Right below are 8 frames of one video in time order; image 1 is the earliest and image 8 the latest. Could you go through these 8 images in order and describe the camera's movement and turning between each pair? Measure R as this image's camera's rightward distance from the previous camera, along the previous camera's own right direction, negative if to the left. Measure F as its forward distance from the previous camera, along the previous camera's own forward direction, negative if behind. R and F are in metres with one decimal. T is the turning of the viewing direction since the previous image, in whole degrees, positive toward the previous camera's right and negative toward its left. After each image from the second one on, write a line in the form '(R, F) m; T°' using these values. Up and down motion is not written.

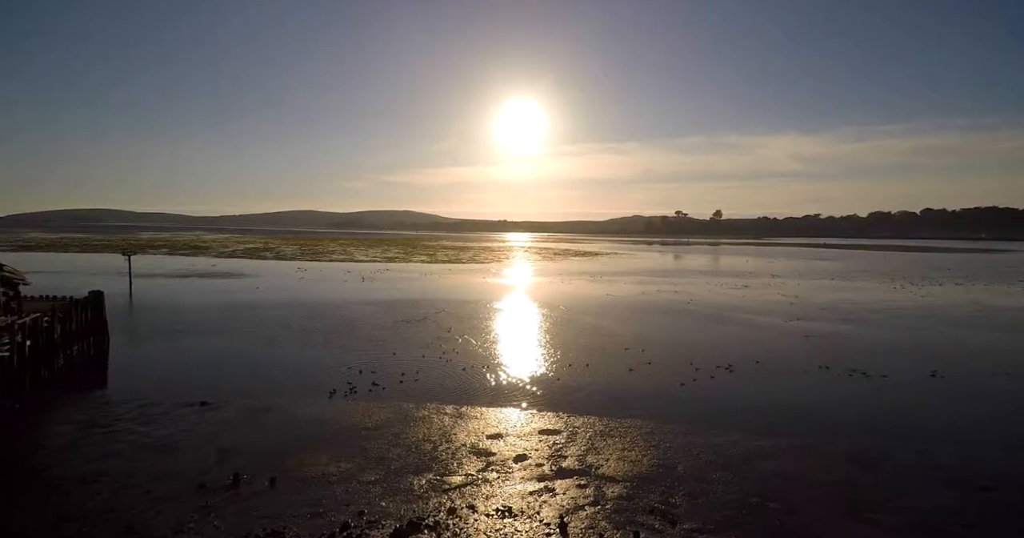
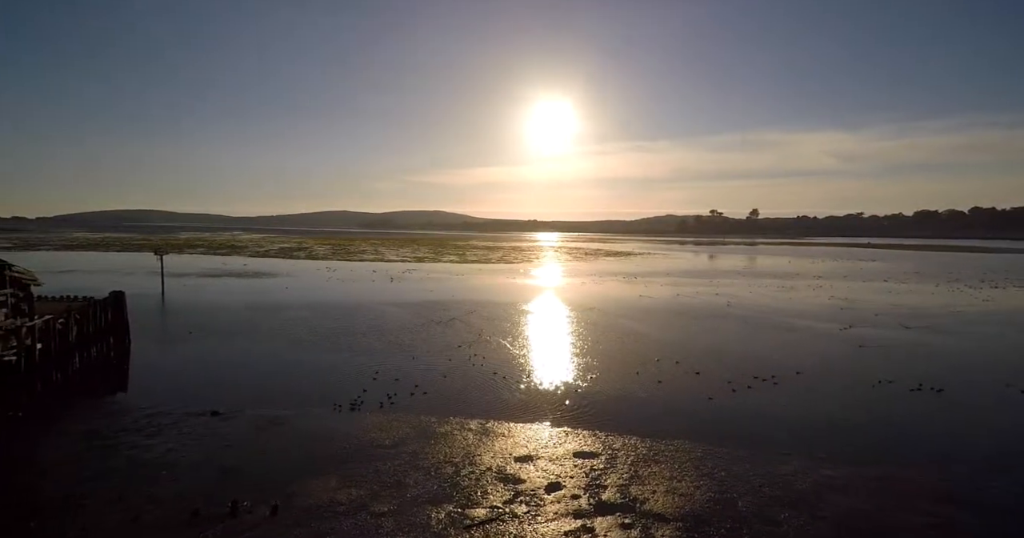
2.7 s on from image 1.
(-0.1, +1.3) m; -3°
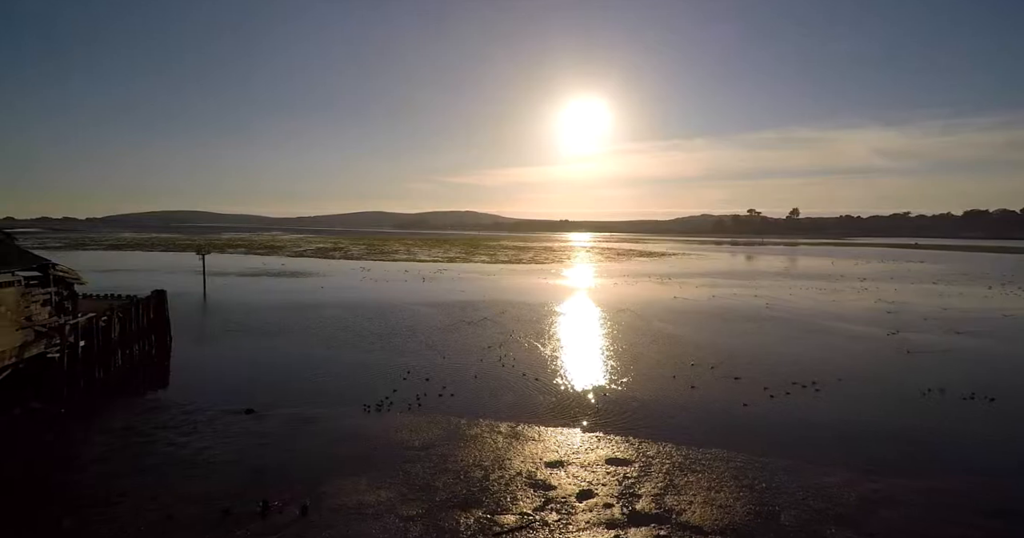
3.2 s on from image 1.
(0.0, +0.2) m; -3°
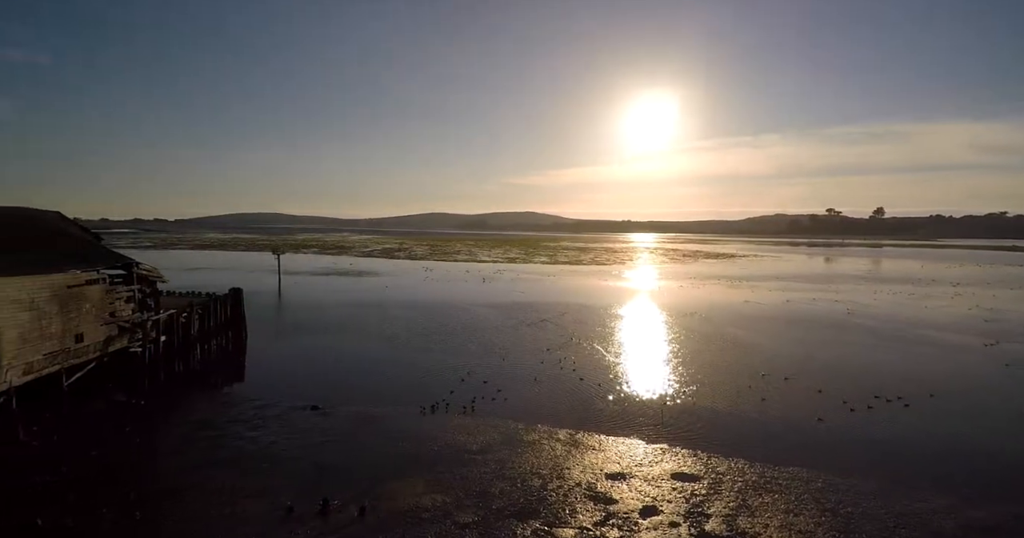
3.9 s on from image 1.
(0.0, +0.3) m; -6°
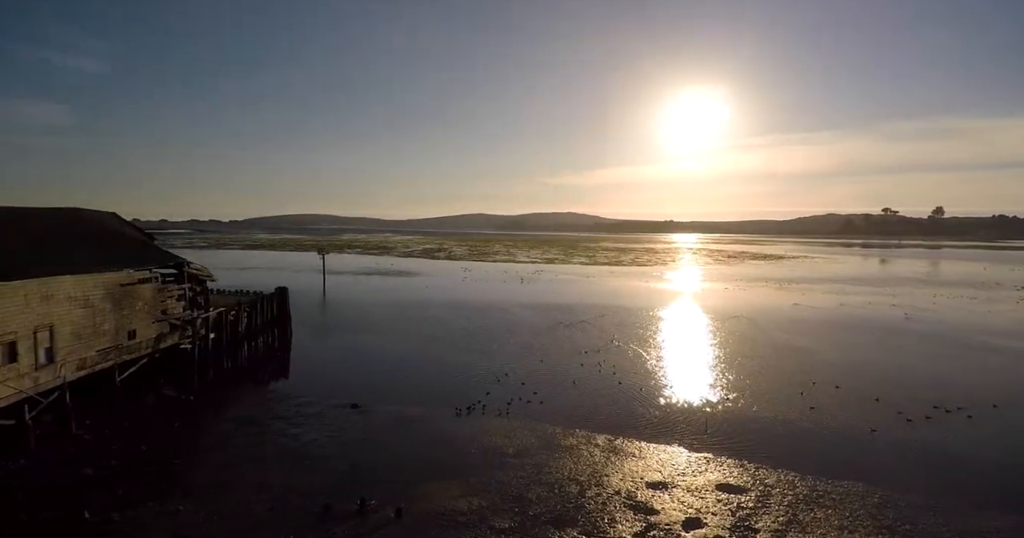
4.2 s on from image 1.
(0.0, +0.2) m; -4°
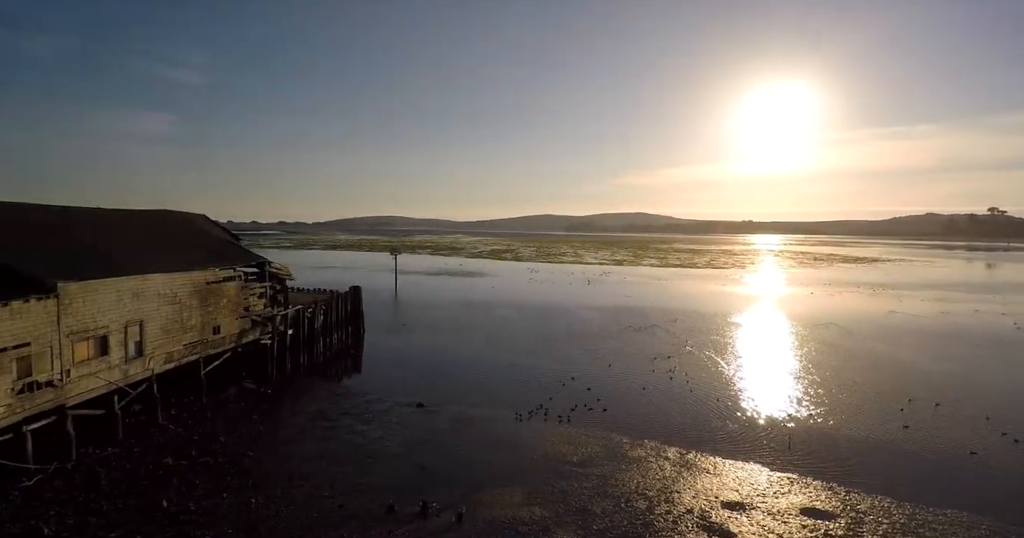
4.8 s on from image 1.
(0.0, +0.4) m; -7°
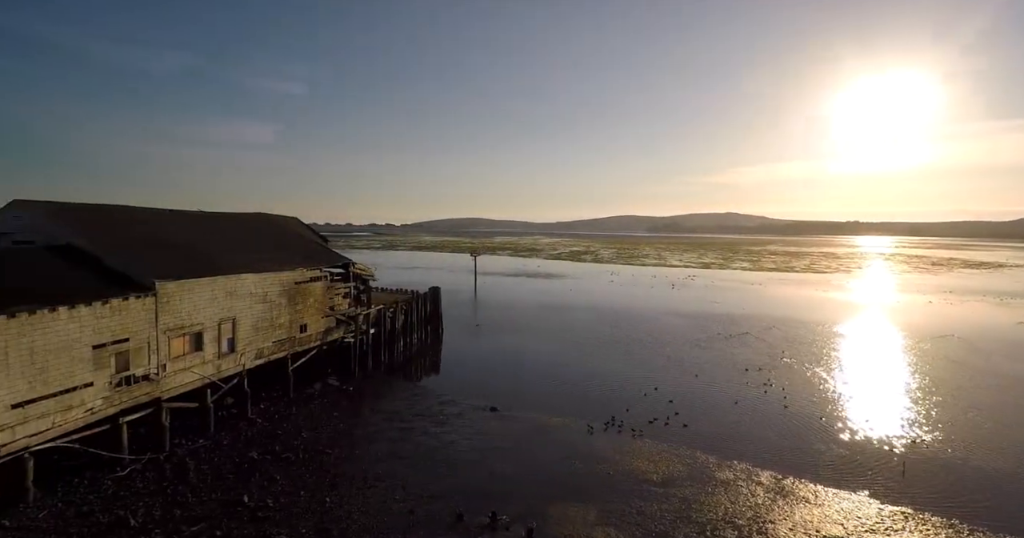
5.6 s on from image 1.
(+0.1, +0.5) m; -8°
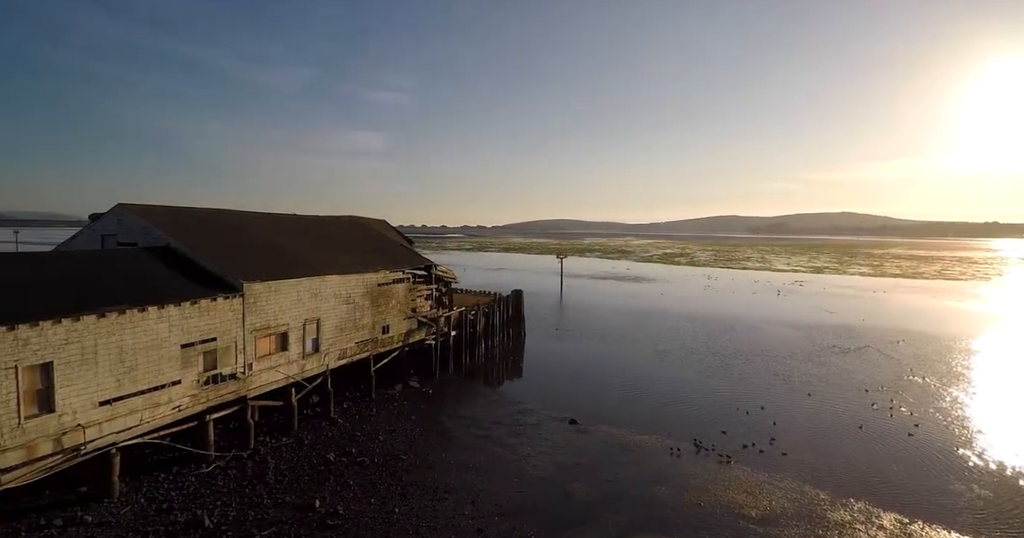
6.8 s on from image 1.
(+0.1, +0.7) m; -8°
